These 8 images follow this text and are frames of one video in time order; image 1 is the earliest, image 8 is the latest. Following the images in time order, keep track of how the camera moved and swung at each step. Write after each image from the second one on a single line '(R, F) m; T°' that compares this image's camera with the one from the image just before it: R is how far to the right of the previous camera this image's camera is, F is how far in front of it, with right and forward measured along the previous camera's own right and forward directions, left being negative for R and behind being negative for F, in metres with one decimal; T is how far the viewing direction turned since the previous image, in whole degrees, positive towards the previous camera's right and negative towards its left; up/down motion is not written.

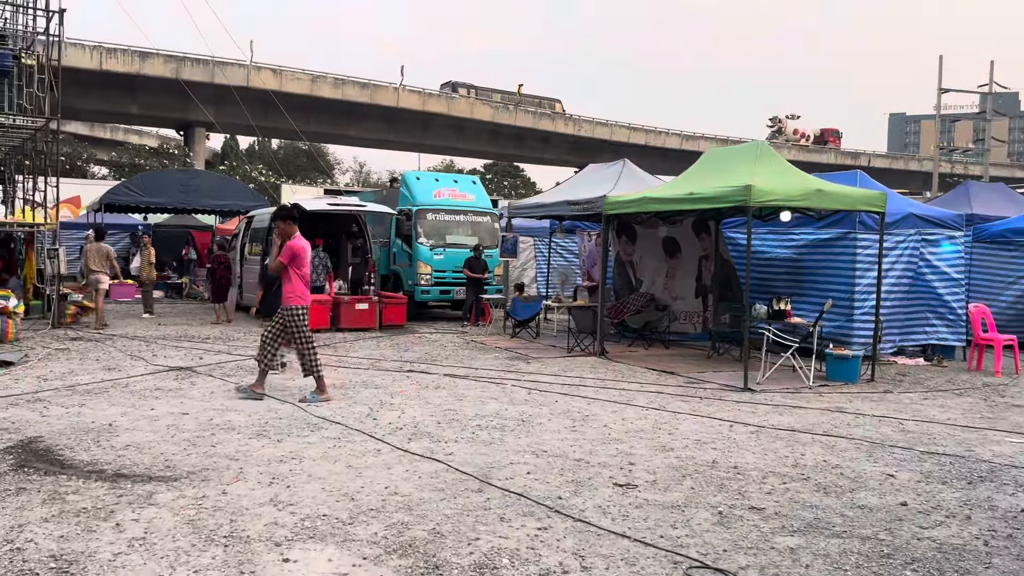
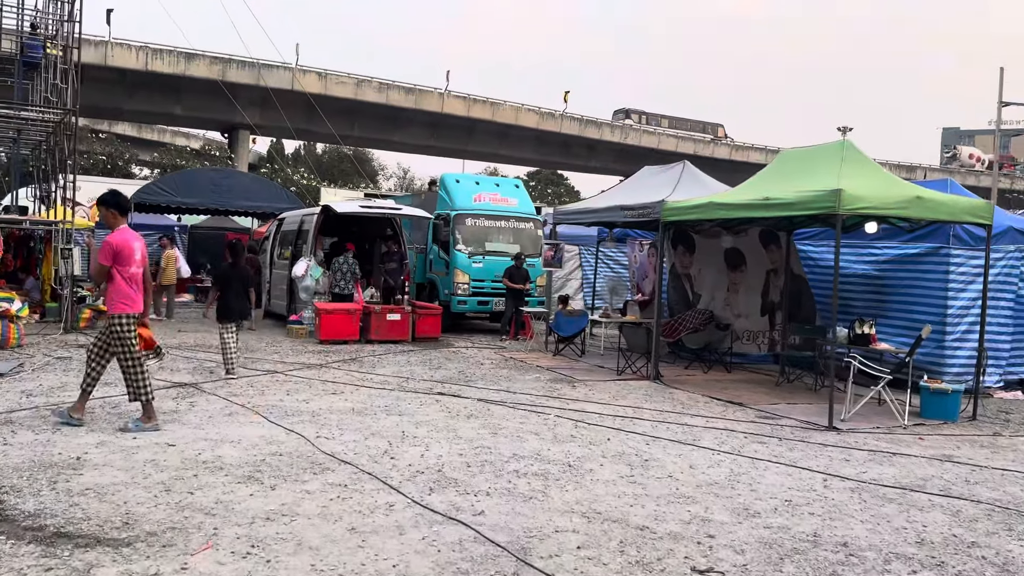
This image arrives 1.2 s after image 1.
(0.0, +1.1) m; -3°
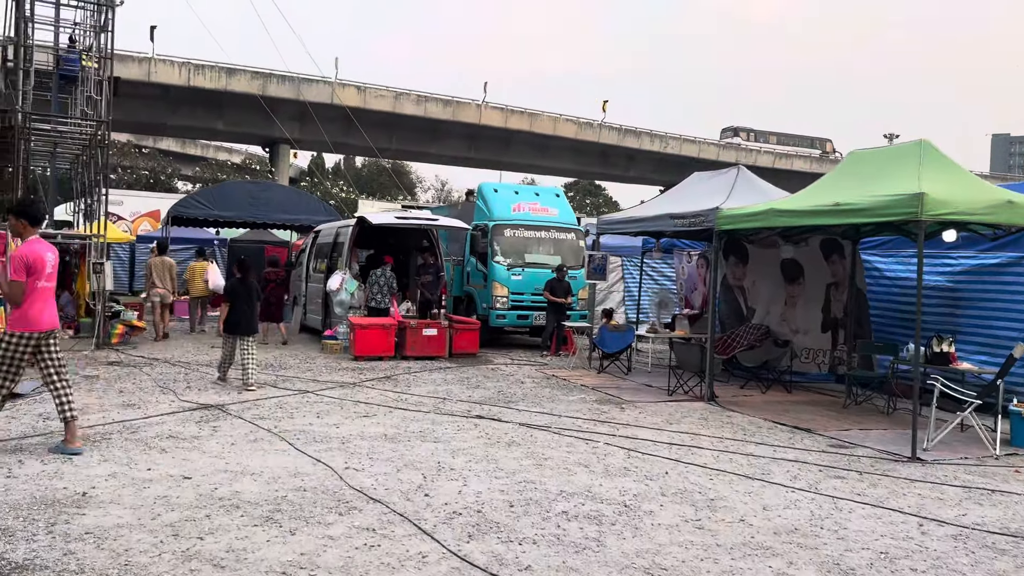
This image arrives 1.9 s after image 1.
(-0.1, +0.6) m; -3°
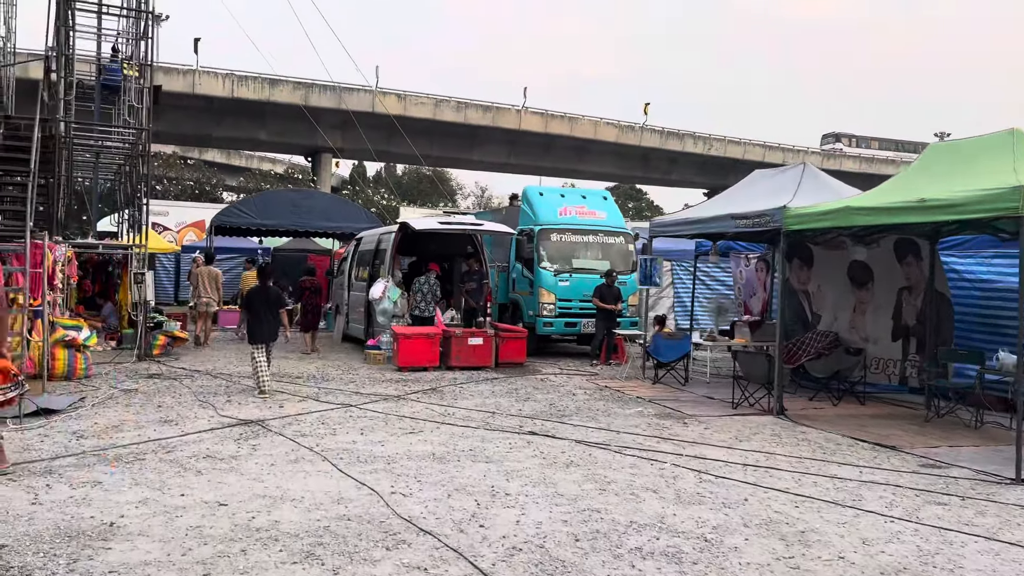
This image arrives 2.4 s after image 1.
(-0.1, +0.5) m; -3°
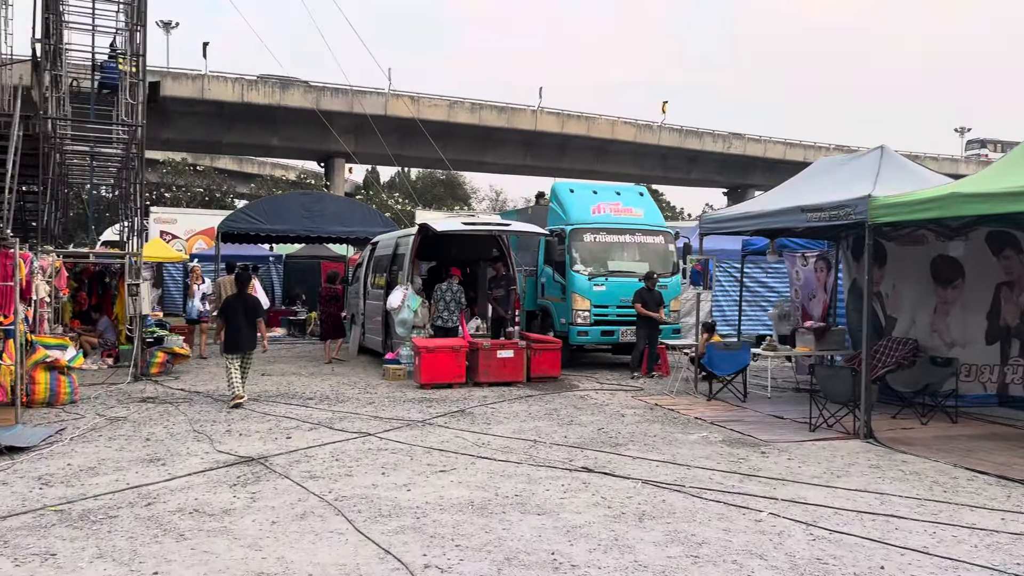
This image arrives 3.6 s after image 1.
(-0.2, +1.1) m; -1°
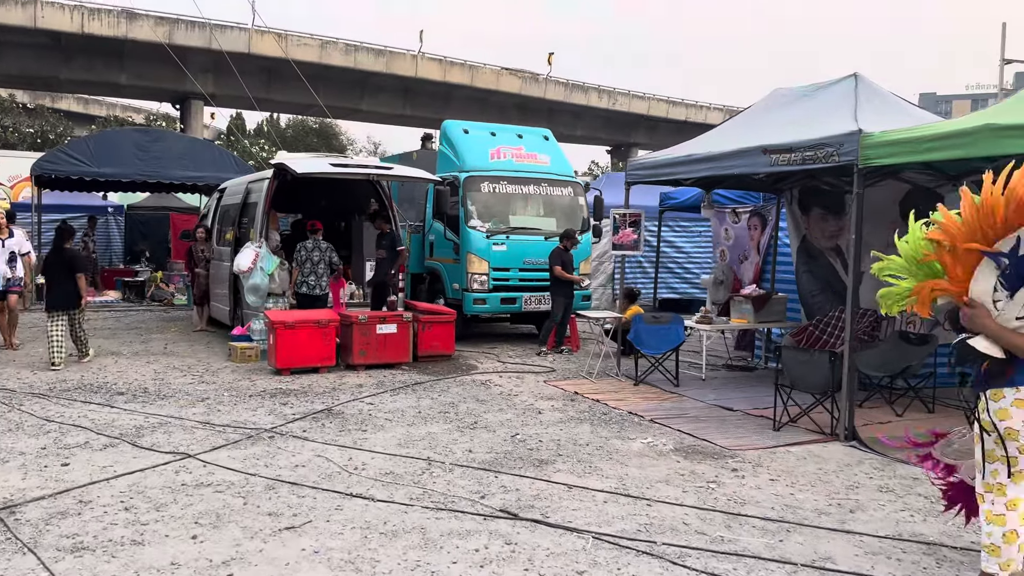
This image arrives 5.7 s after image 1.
(0.0, +1.9) m; +9°
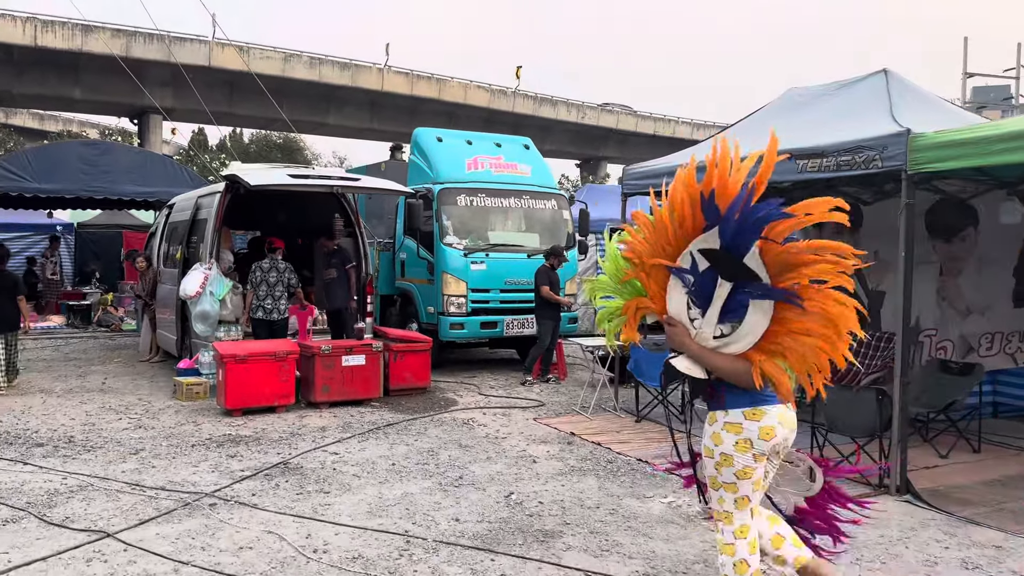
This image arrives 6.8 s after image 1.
(-0.1, +0.9) m; +2°
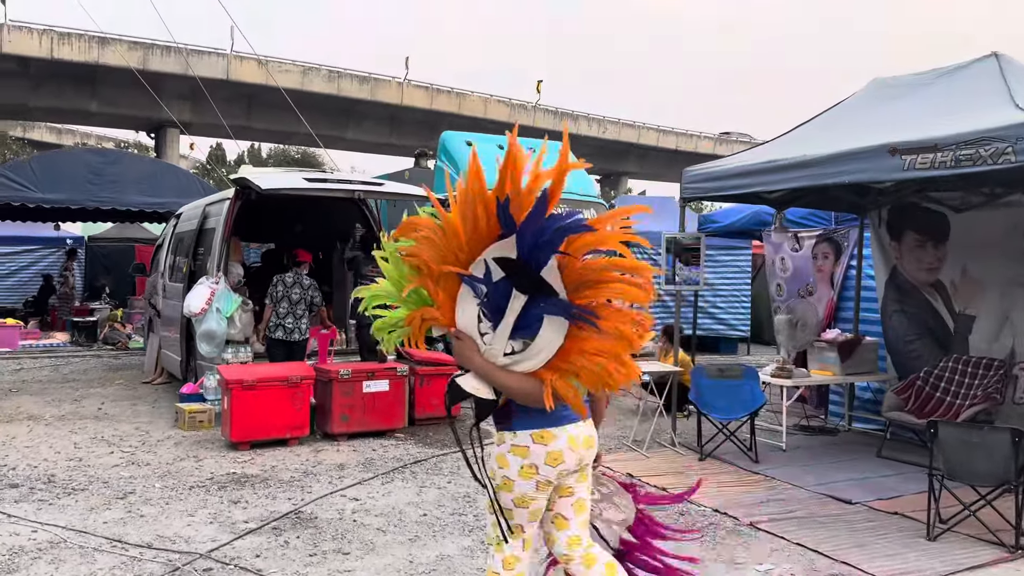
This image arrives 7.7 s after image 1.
(-0.2, +0.8) m; -1°
